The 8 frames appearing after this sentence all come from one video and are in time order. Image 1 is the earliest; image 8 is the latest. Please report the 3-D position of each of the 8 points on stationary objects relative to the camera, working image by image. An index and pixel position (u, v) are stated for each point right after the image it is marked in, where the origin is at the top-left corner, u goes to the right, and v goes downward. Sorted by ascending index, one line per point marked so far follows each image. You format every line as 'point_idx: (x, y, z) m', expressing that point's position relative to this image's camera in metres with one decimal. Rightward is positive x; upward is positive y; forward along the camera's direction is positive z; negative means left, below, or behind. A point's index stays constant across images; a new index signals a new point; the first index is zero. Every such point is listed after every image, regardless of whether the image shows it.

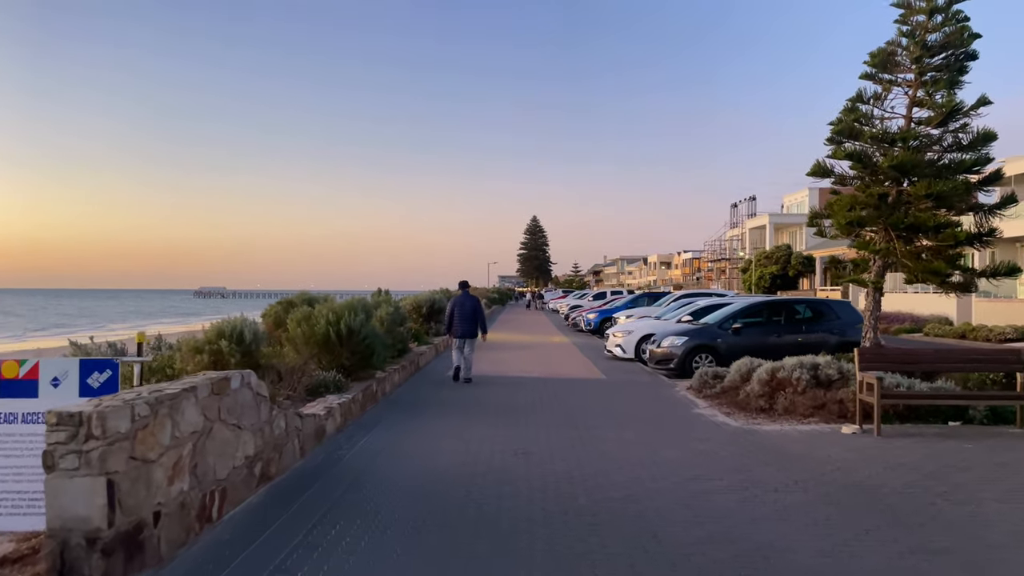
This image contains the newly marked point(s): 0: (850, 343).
0: (+5.9, -1.0, +15.5) m
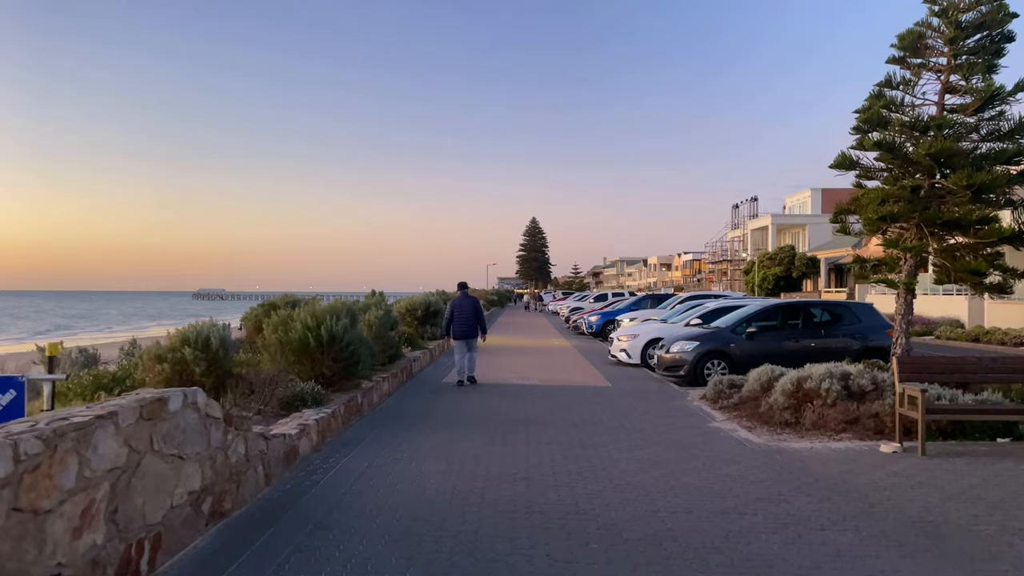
0: (+5.9, -1.0, +14.5) m
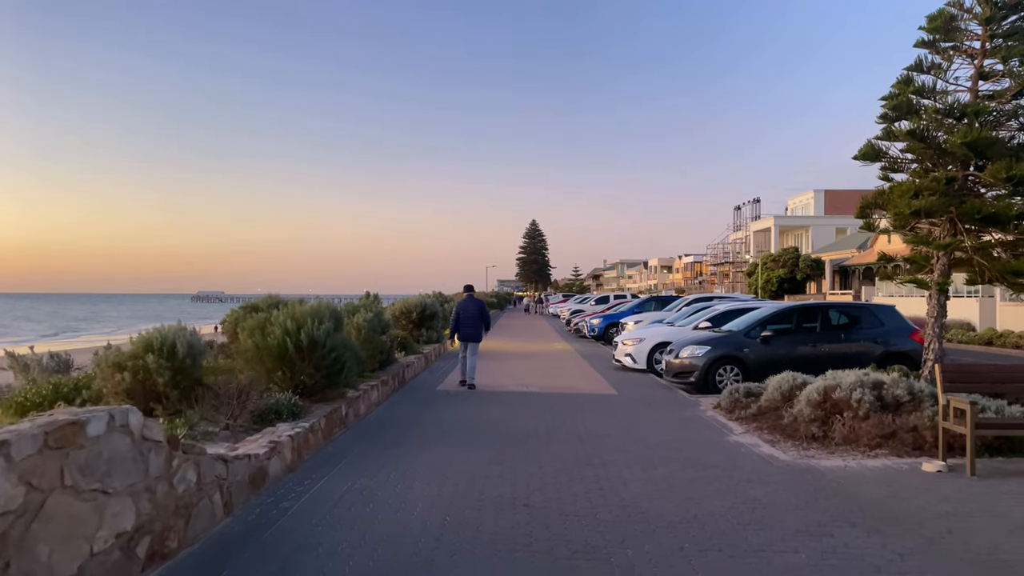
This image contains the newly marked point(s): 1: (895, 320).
0: (+5.9, -1.0, +13.6) m
1: (+6.0, -0.5, +13.9) m
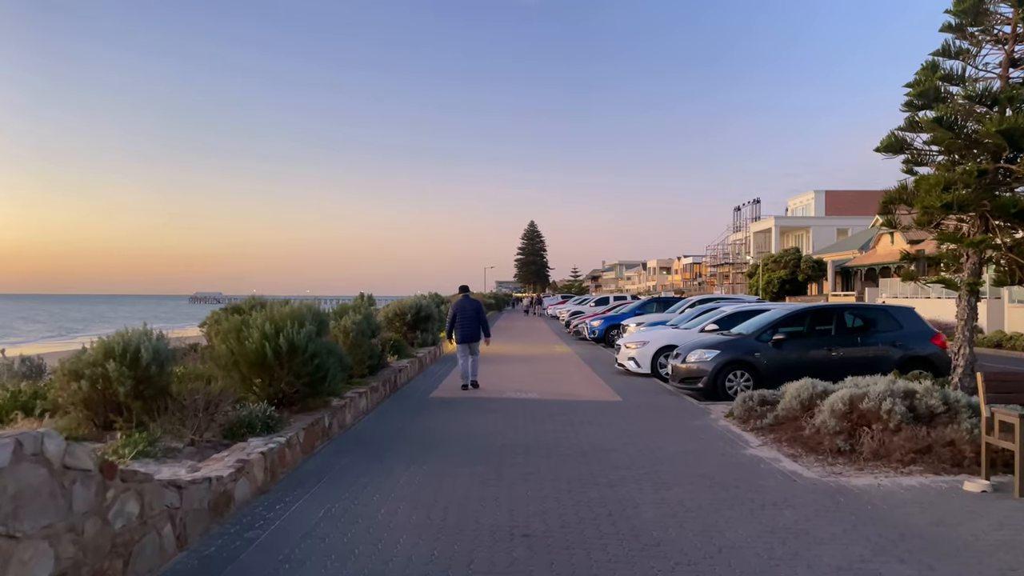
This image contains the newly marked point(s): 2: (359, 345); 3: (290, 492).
0: (+5.9, -1.0, +12.9) m
1: (+6.0, -0.5, +13.2) m
2: (-1.9, -0.7, +10.8) m
3: (-1.6, -1.4, +6.3) m
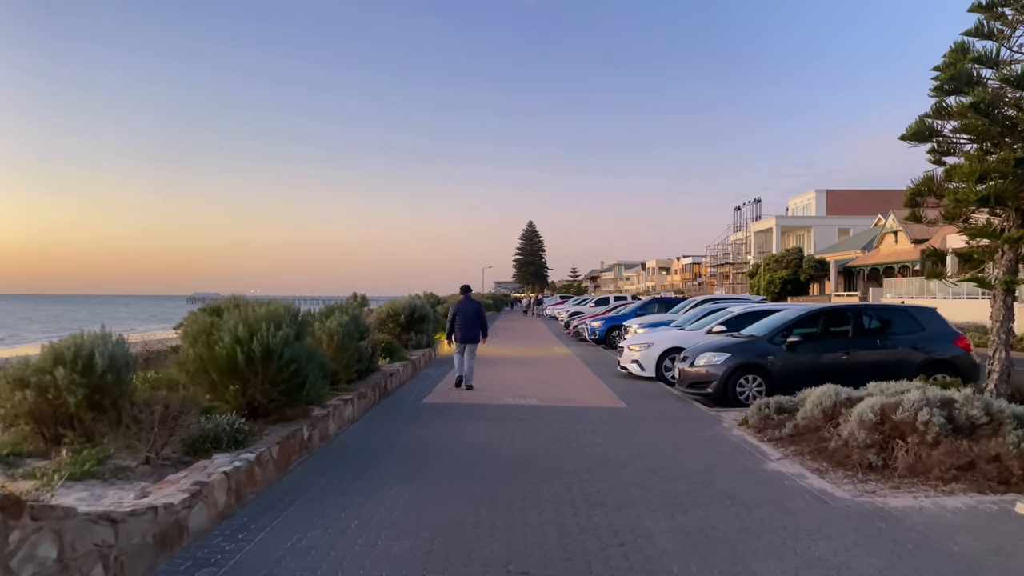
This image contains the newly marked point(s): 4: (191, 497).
0: (+5.8, -1.0, +12.2) m
1: (+5.9, -0.5, +12.5) m
2: (-1.9, -0.7, +10.1) m
3: (-1.6, -1.4, +5.6) m
4: (-1.8, -1.2, +4.9) m
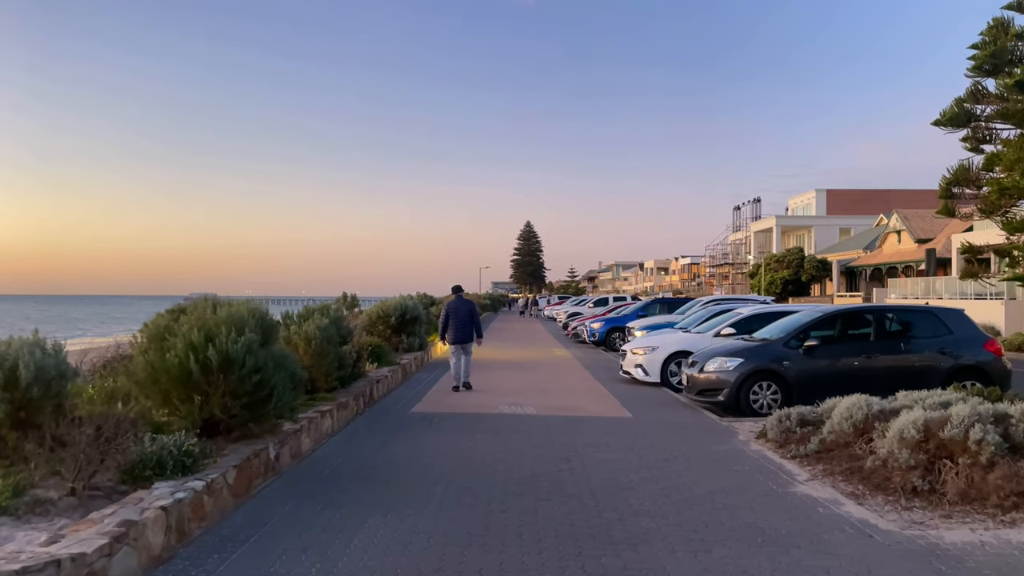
0: (+5.8, -1.0, +11.3) m
1: (+5.9, -0.5, +11.6) m
2: (-1.9, -0.7, +9.2) m
3: (-1.6, -1.4, +4.7) m
4: (-1.8, -1.2, +4.1) m
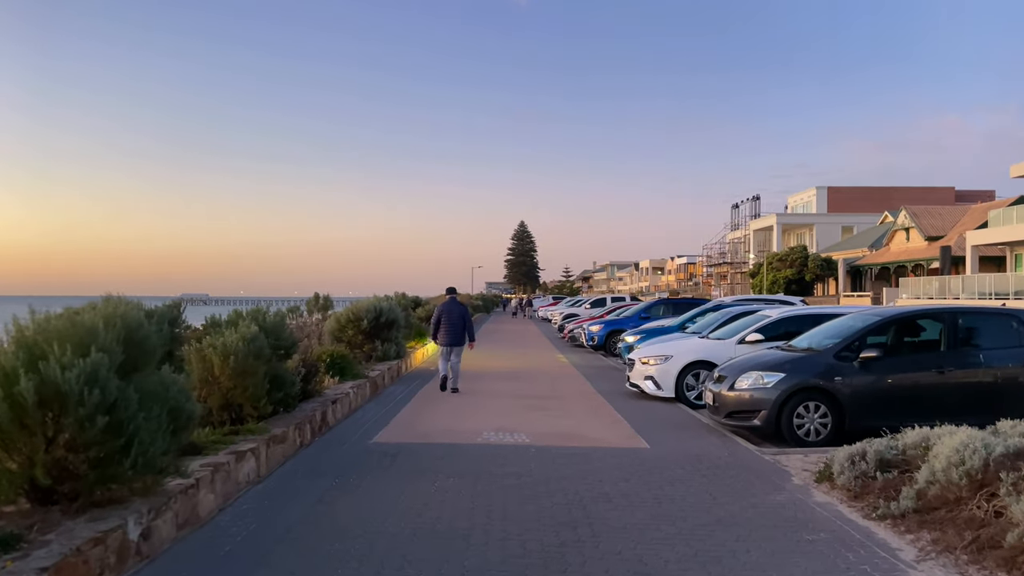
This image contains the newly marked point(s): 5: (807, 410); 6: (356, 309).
0: (+5.6, -1.0, +9.2) m
1: (+5.8, -0.5, +9.5) m
2: (-2.0, -0.7, +7.0) m
3: (-1.7, -1.4, +2.5) m
4: (-1.9, -1.1, +1.9) m
5: (+3.0, -1.2, +9.0) m
6: (-2.6, -0.4, +14.9) m
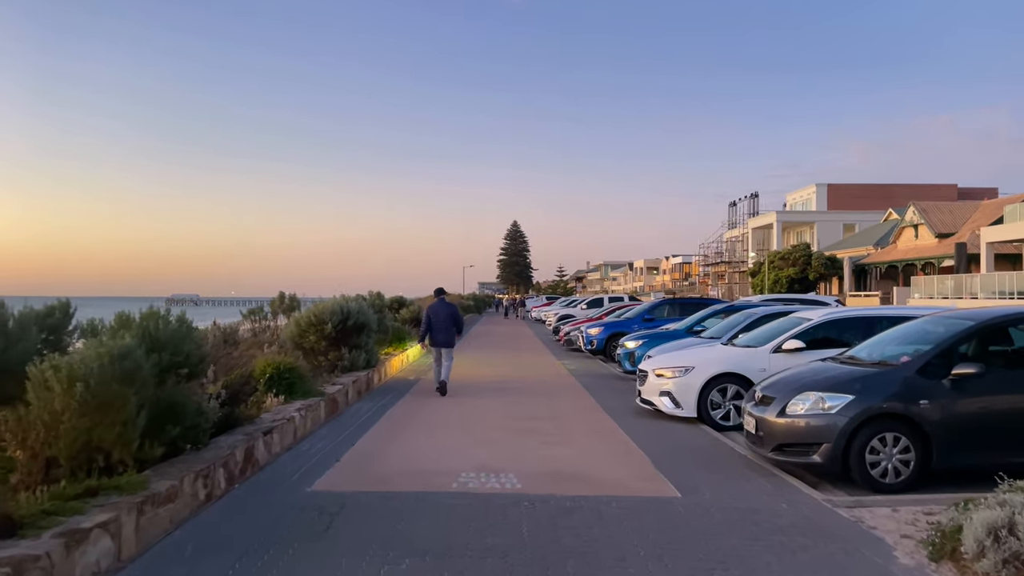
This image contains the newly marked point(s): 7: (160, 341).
0: (+5.5, -0.9, +7.1) m
1: (+5.6, -0.5, +7.4) m
2: (-2.1, -0.6, +4.9) m
3: (-1.8, -1.4, +0.4) m
4: (-2.0, -1.1, -0.2) m
5: (+2.9, -1.2, +6.9) m
6: (-2.8, -0.3, +12.8) m
7: (-2.3, -0.3, +5.8) m
